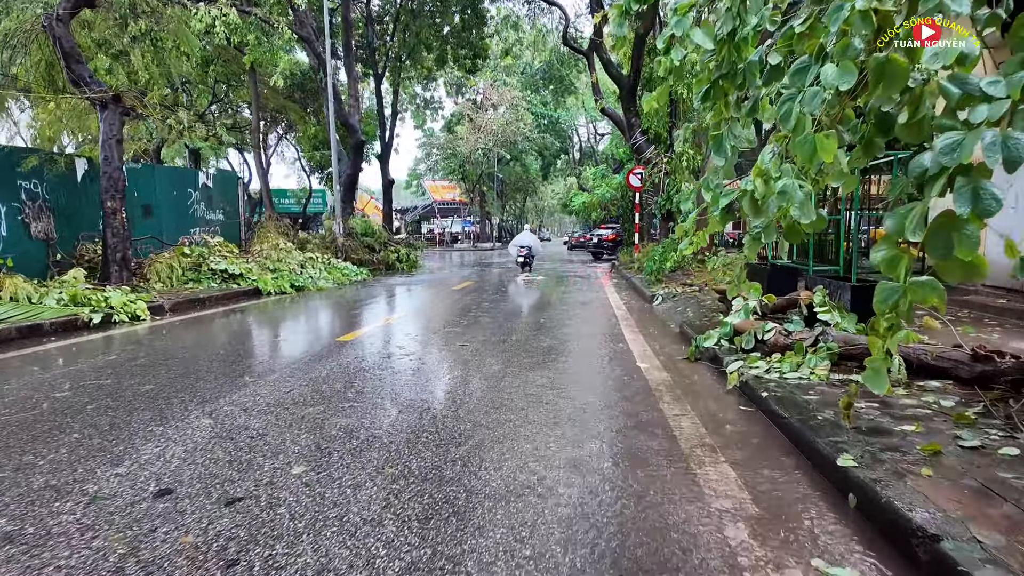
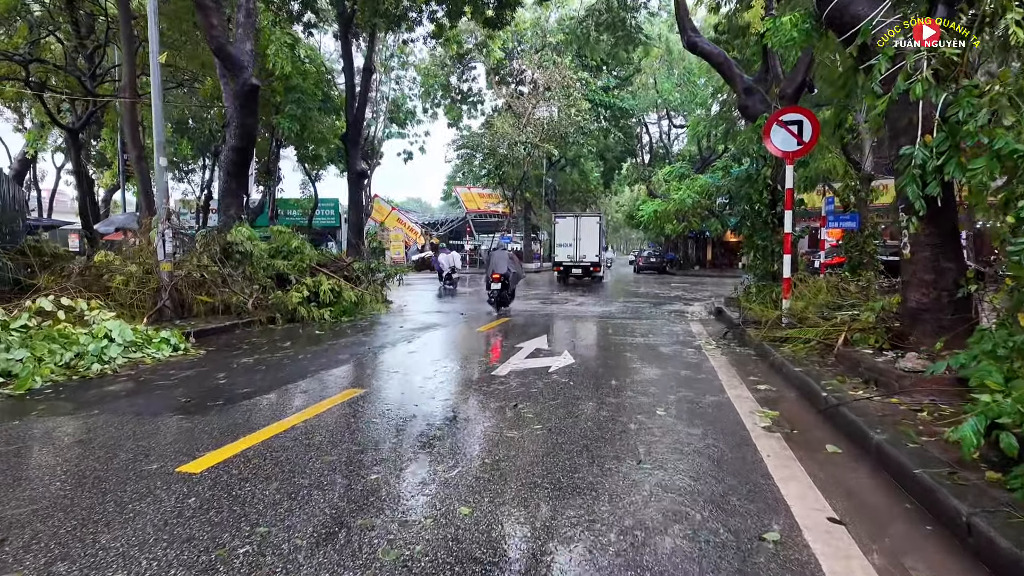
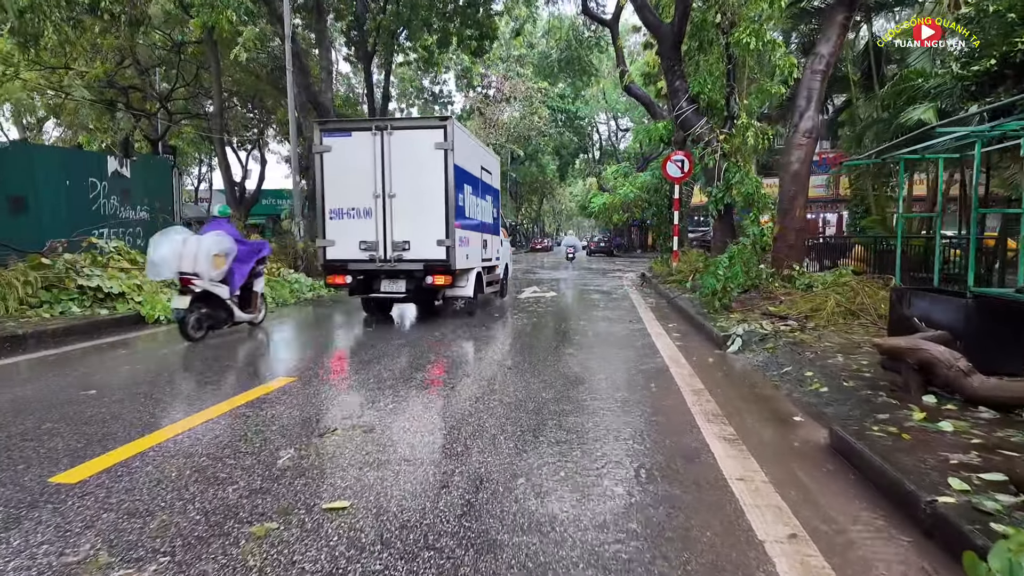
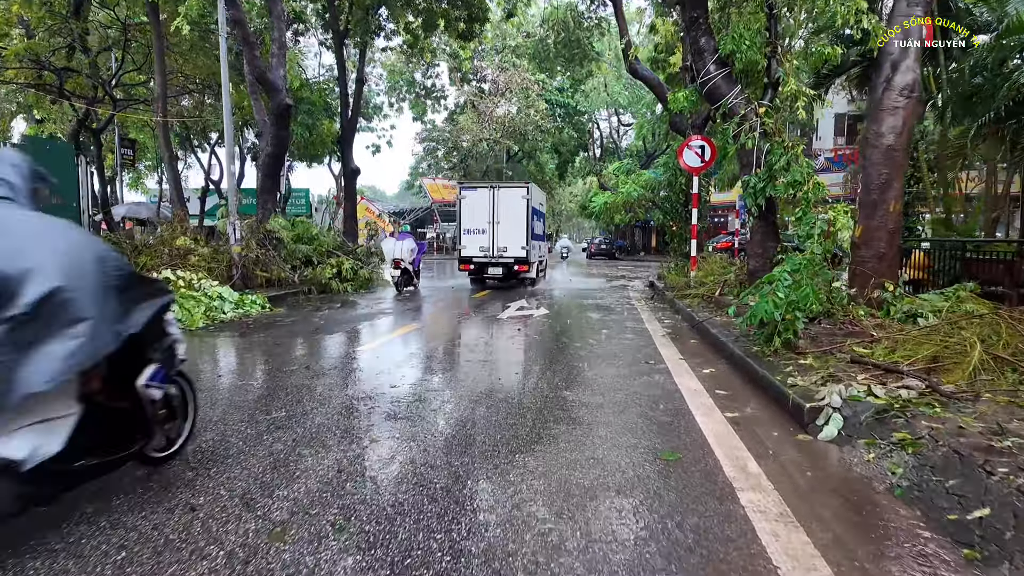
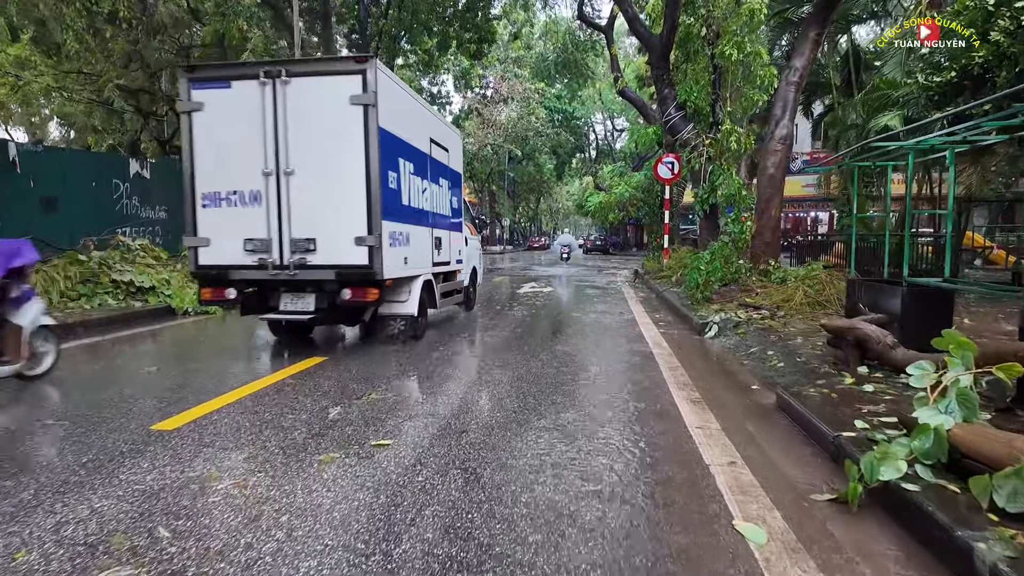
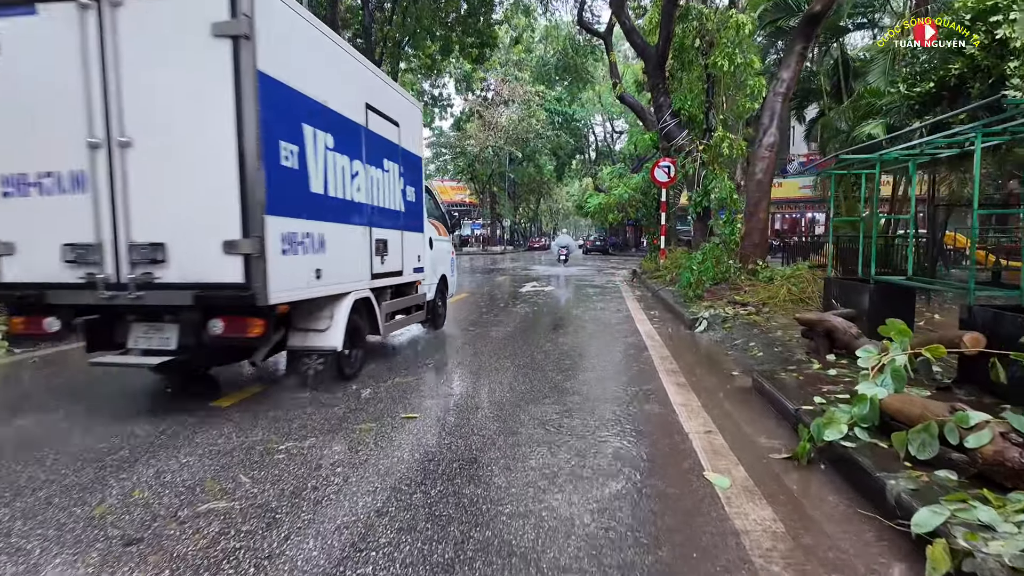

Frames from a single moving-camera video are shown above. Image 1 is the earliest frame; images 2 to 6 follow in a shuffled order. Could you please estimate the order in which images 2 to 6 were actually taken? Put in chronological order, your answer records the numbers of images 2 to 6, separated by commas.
6, 5, 3, 4, 2
